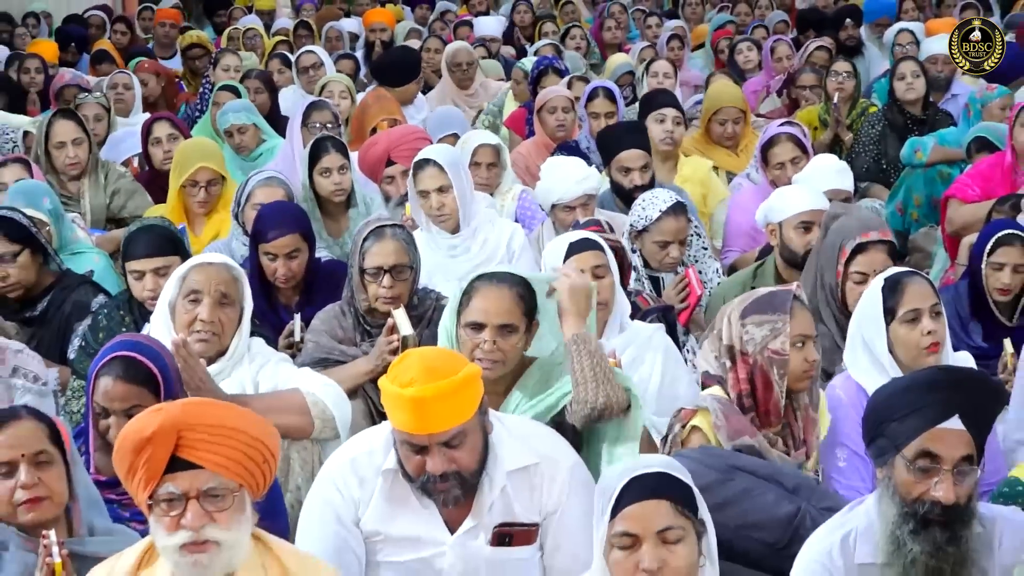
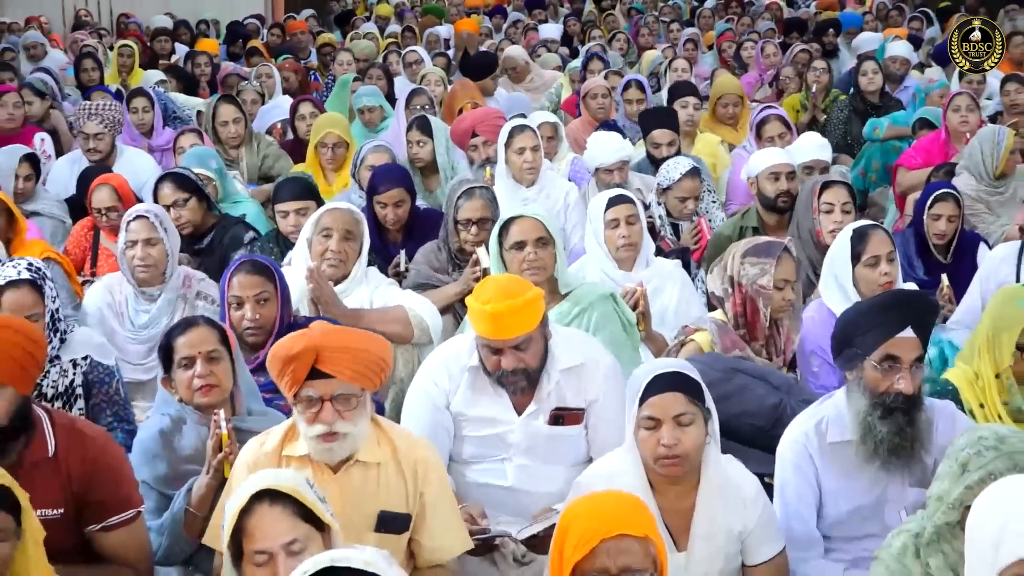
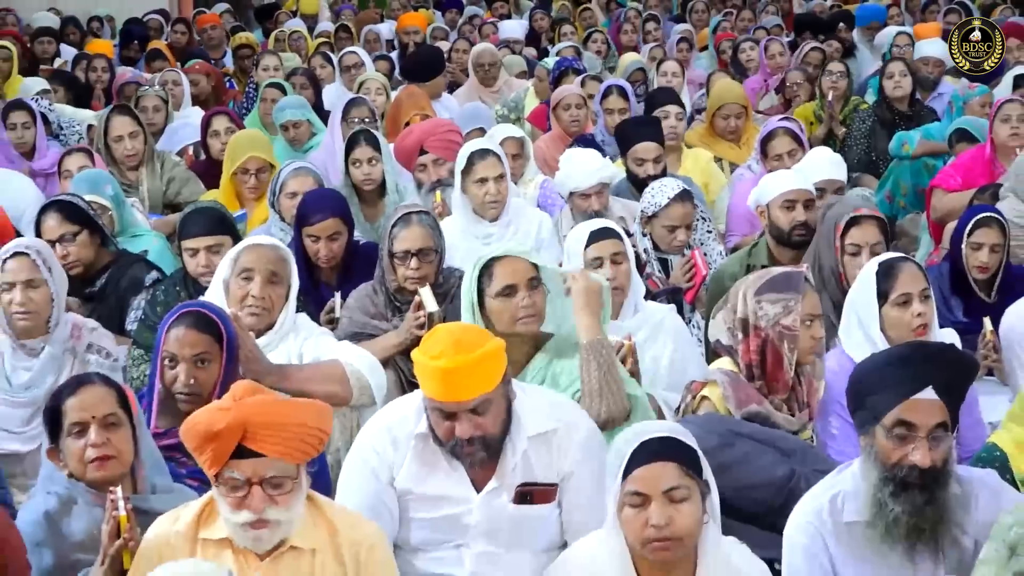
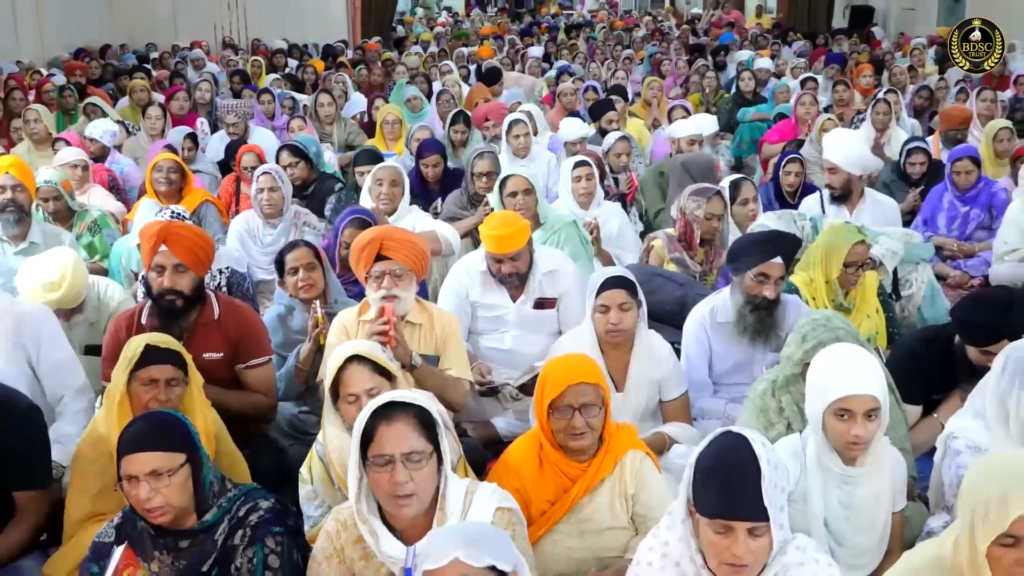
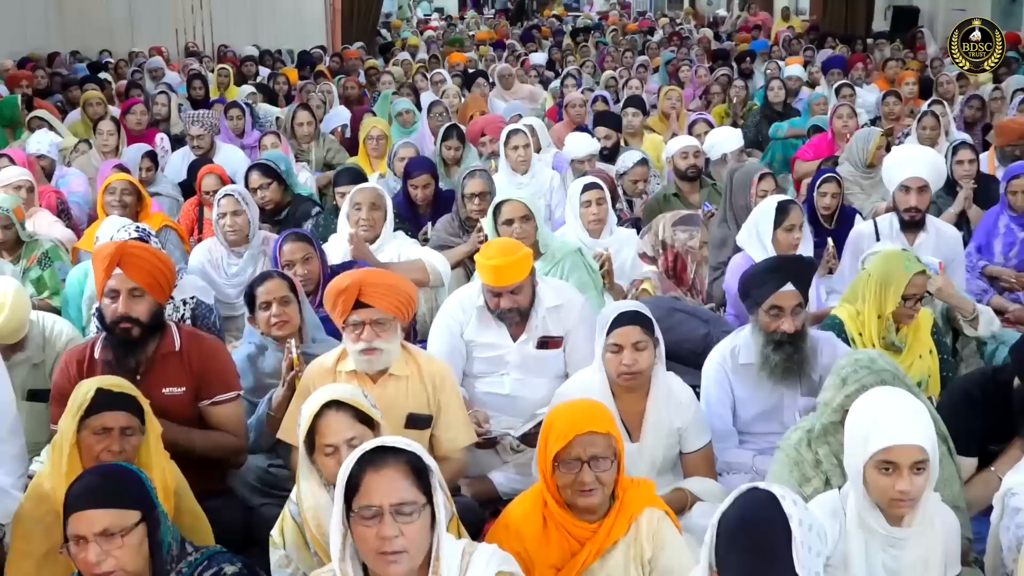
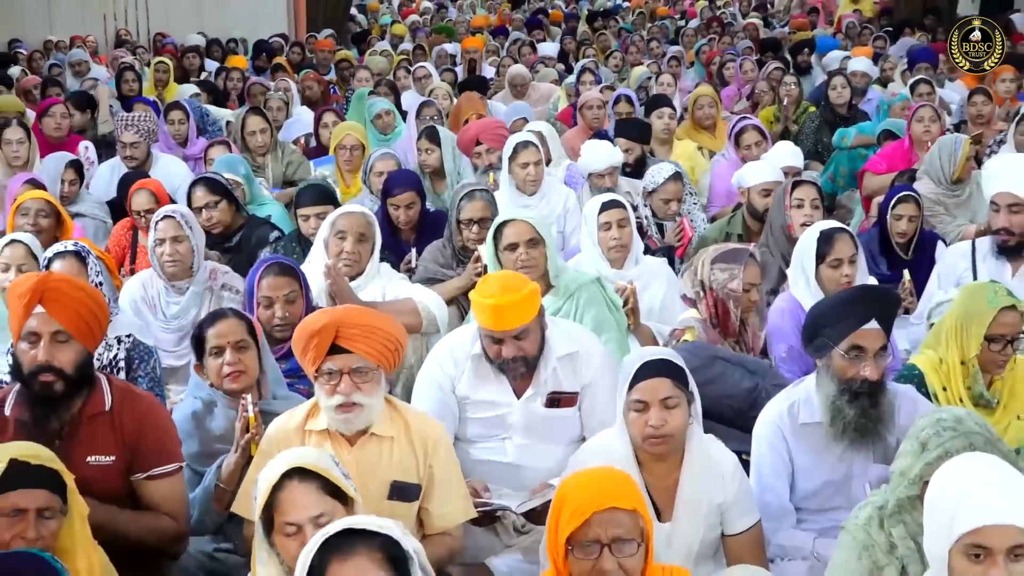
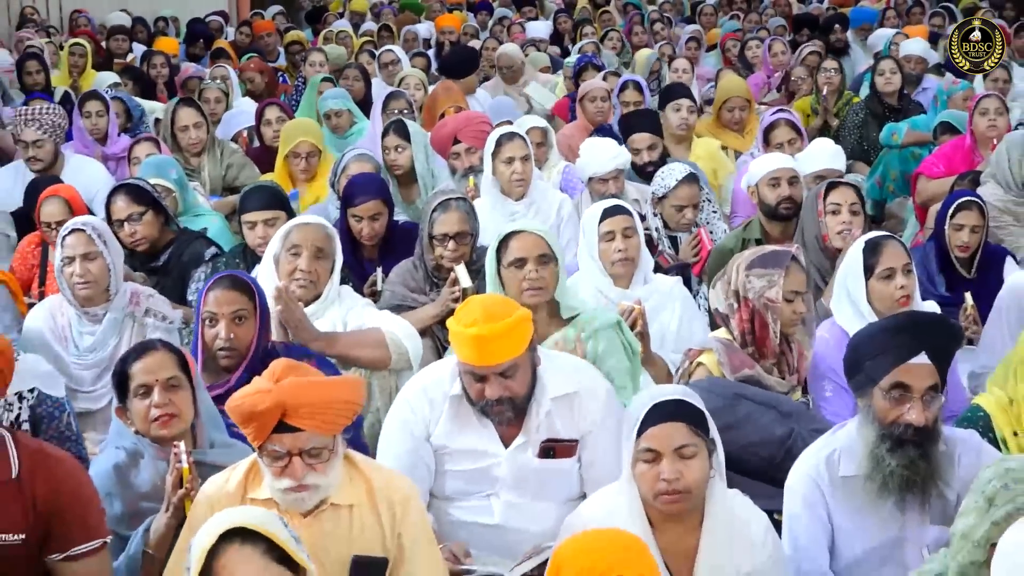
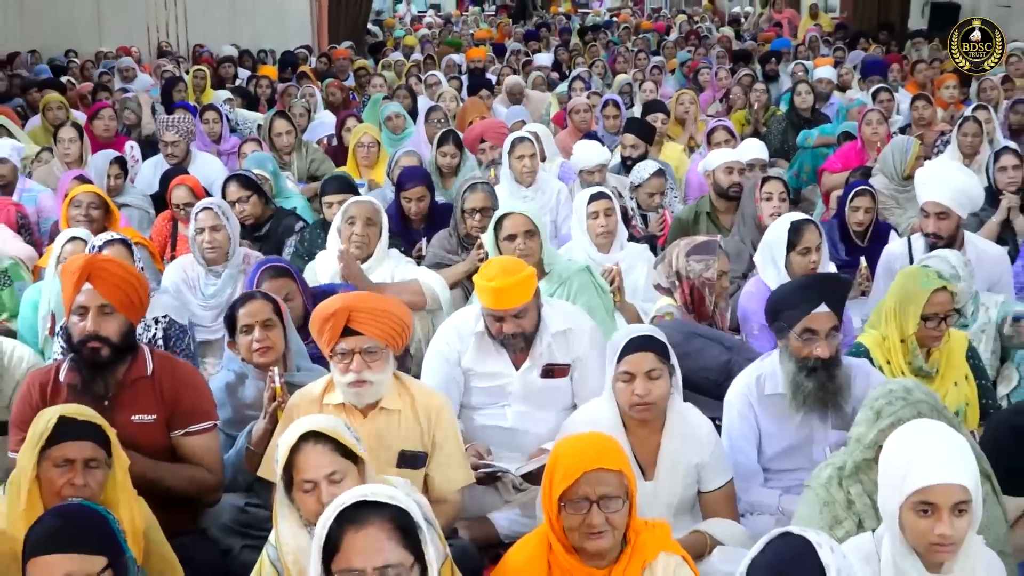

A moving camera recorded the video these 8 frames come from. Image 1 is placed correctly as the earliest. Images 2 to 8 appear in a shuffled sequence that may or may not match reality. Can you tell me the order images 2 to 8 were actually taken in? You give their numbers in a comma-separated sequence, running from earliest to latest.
3, 7, 2, 6, 8, 5, 4
